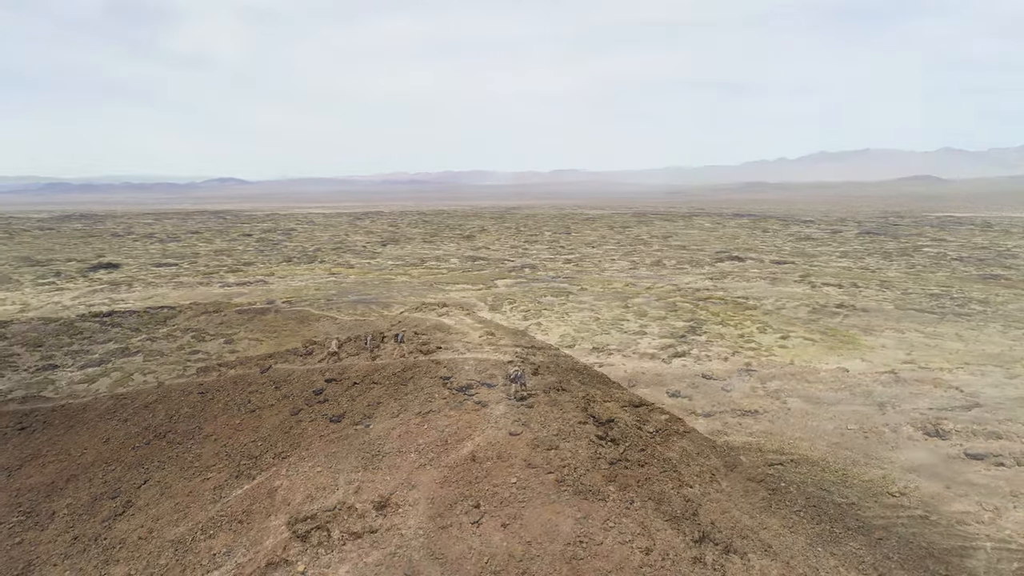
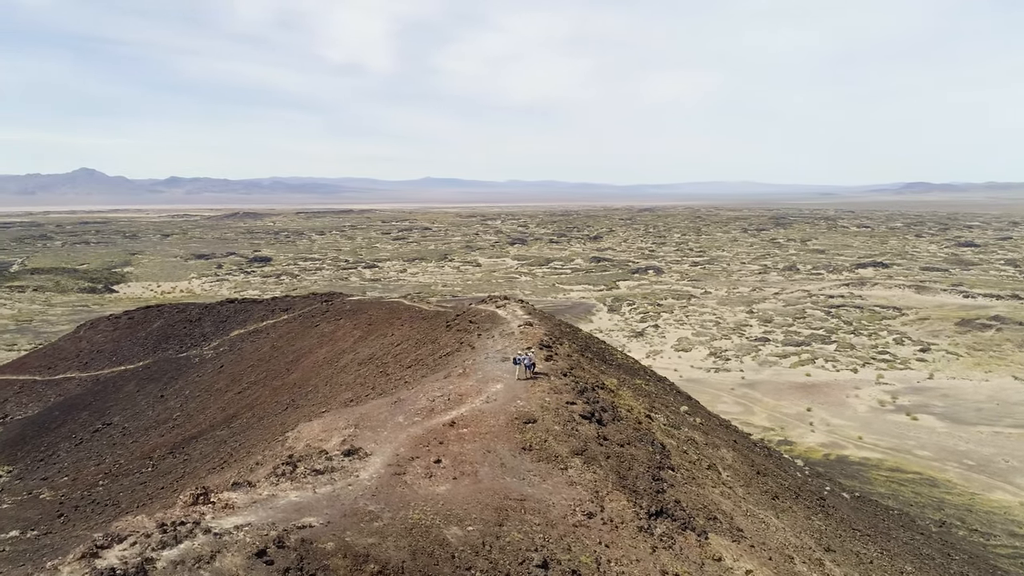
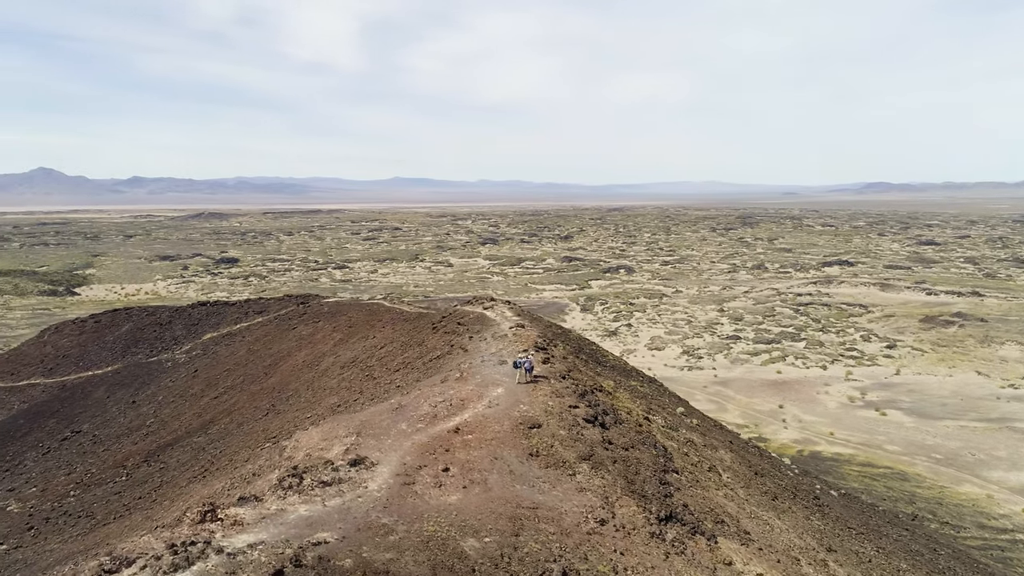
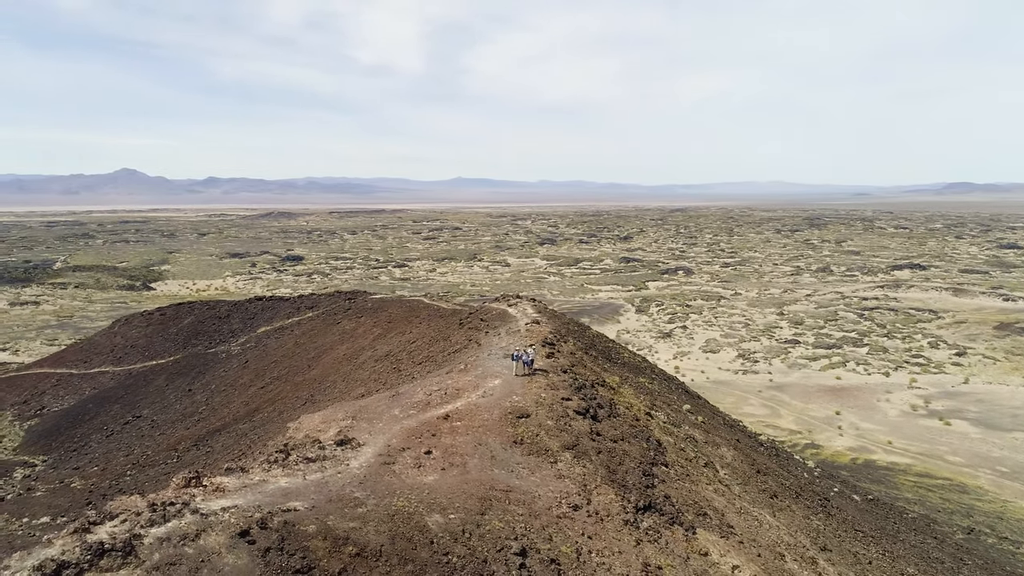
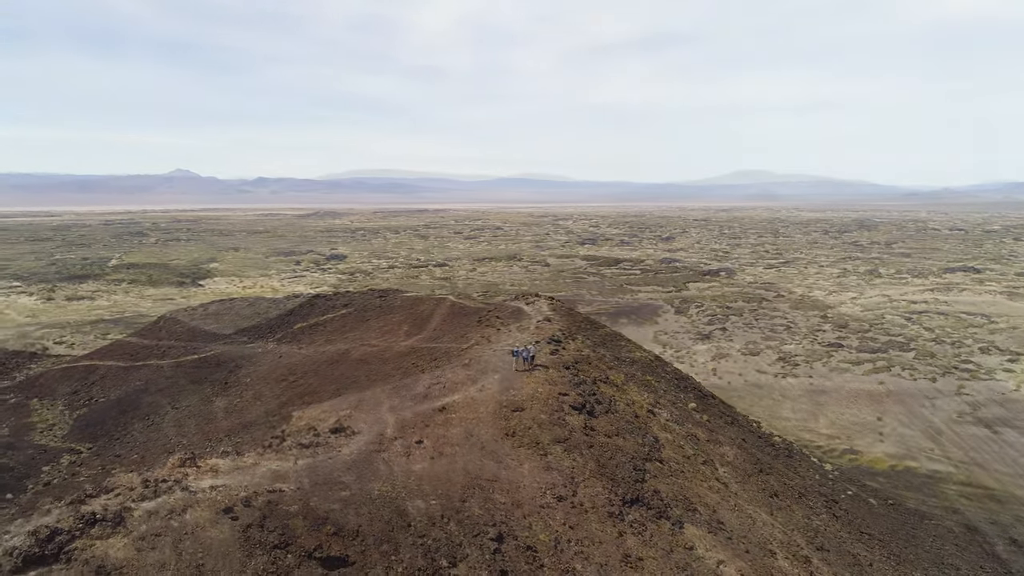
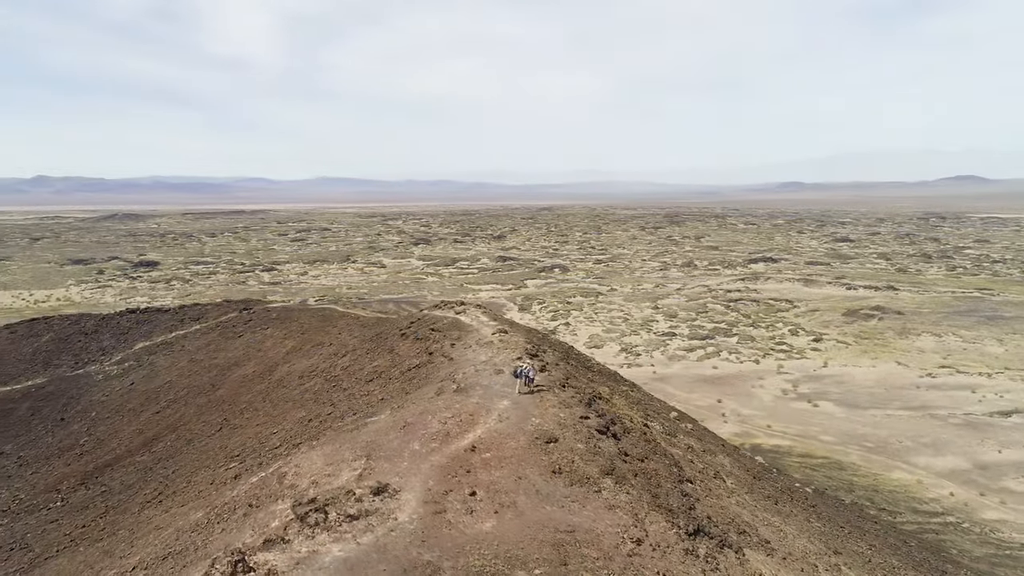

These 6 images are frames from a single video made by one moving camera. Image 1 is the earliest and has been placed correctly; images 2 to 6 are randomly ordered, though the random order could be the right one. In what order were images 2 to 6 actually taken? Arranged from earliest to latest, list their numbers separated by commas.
6, 3, 2, 4, 5
